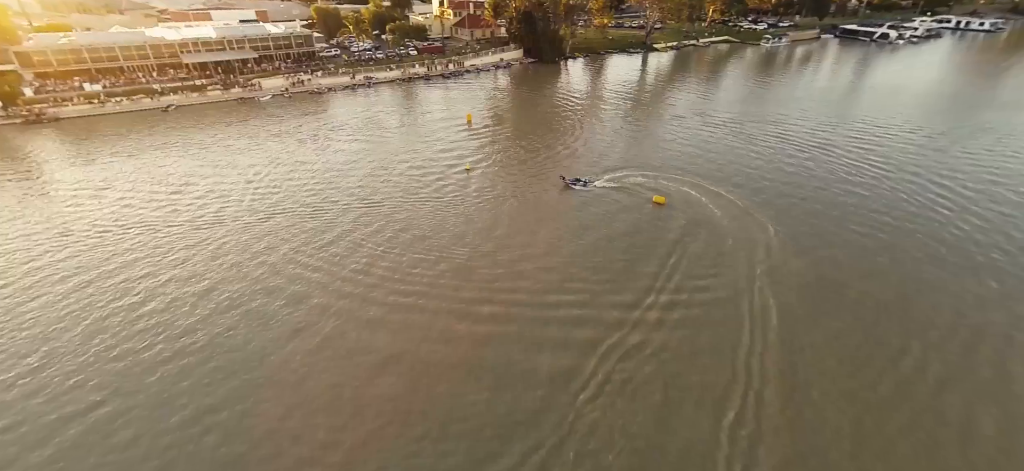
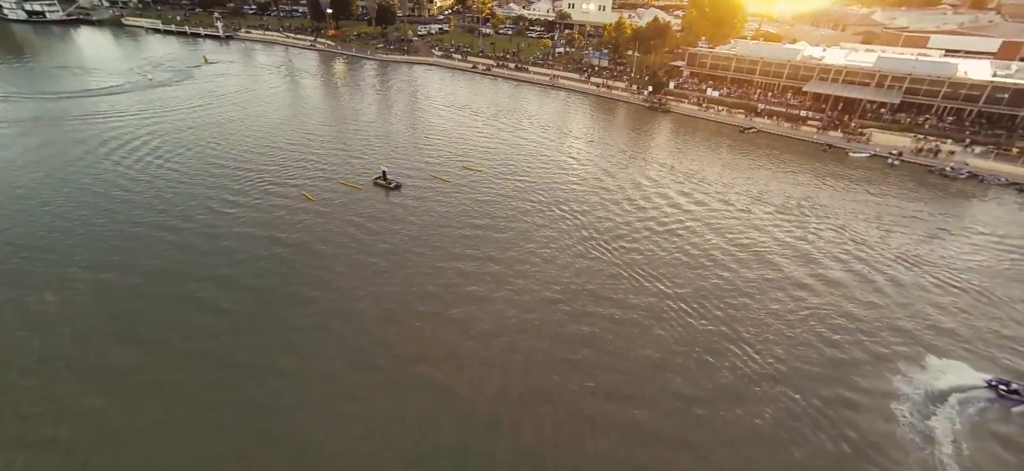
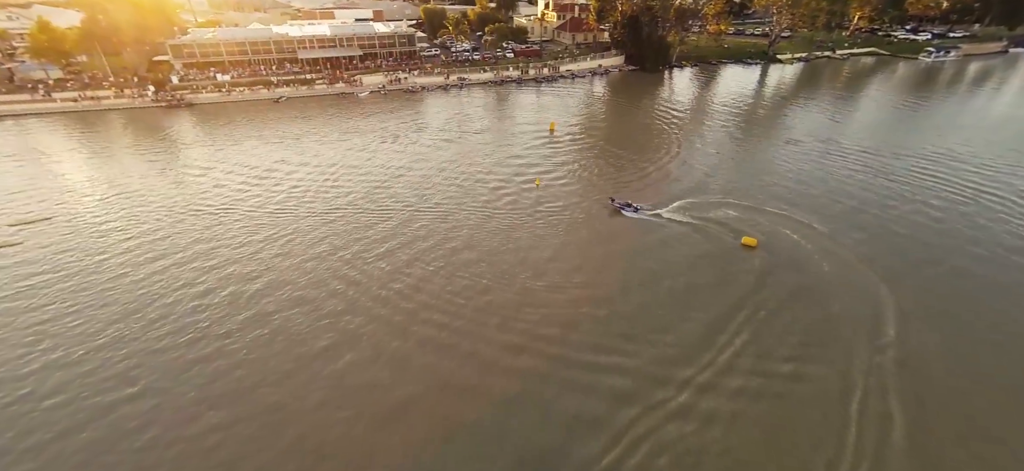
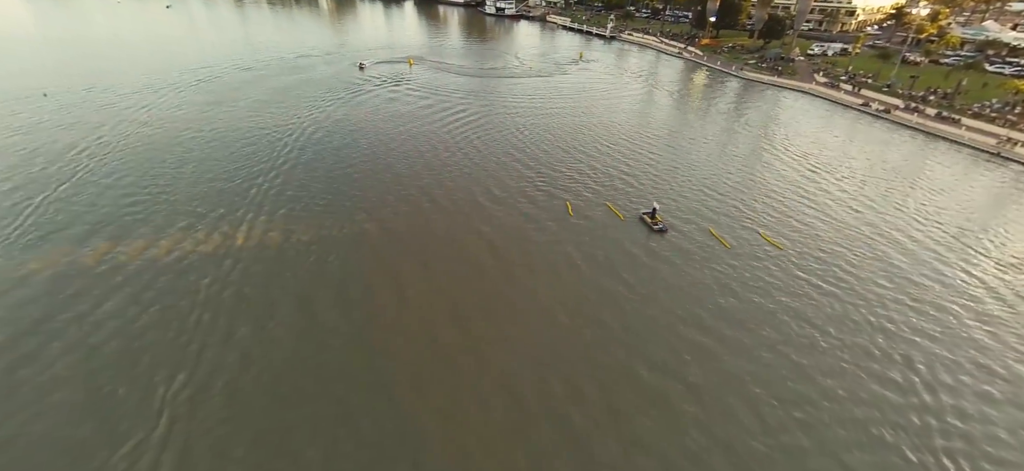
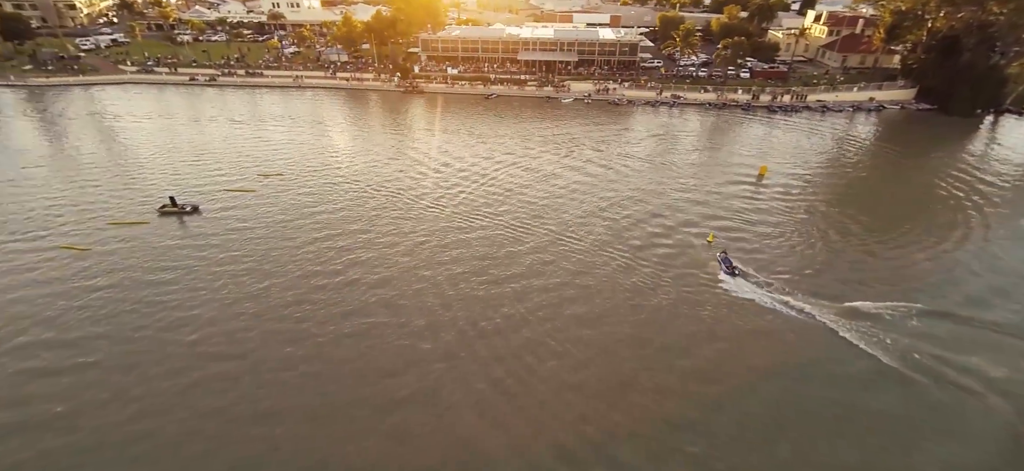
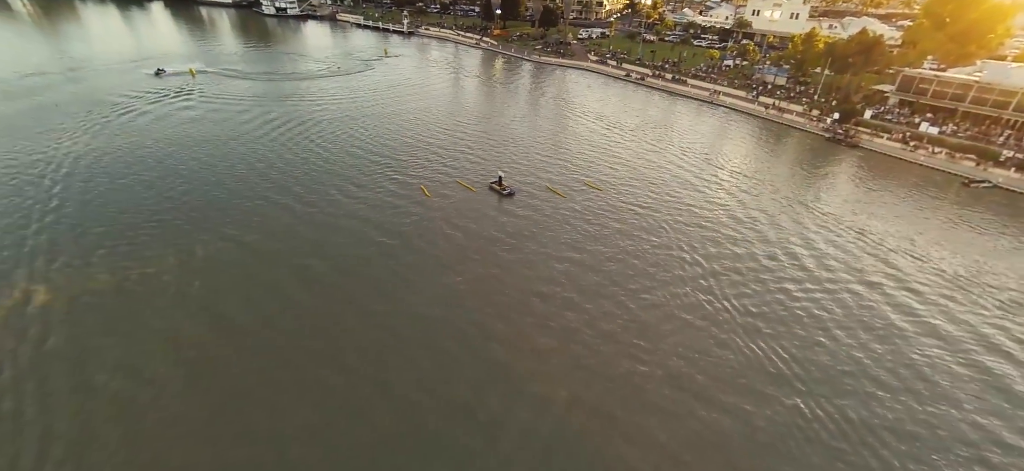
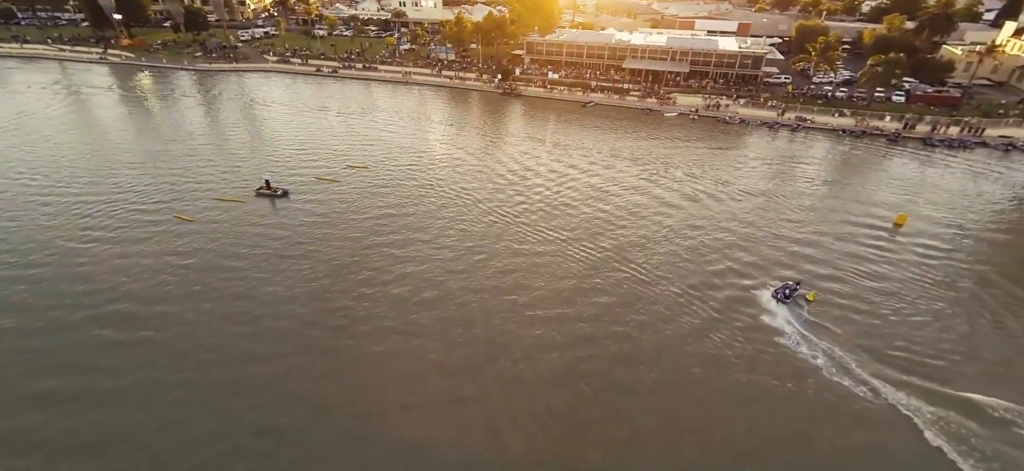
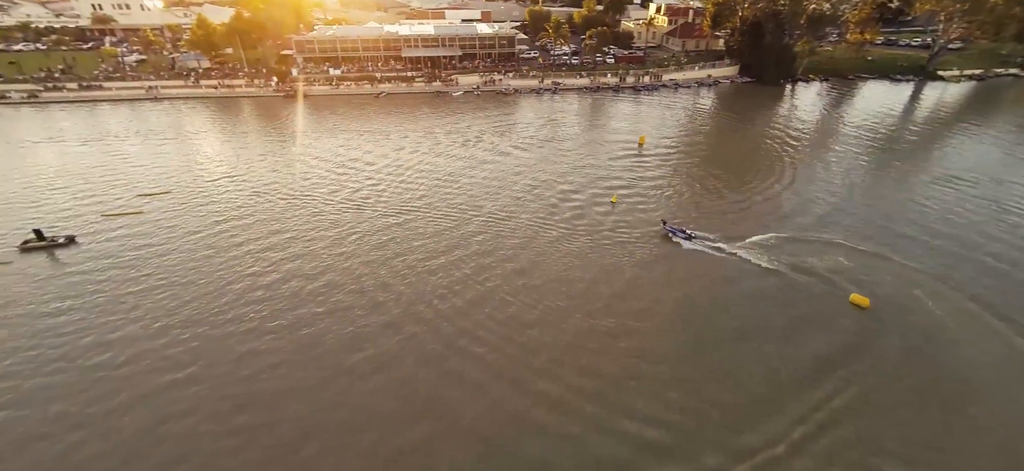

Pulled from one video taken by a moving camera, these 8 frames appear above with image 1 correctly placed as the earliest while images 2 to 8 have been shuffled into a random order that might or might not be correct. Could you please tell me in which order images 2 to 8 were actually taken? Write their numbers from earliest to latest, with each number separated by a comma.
3, 8, 5, 7, 2, 6, 4
